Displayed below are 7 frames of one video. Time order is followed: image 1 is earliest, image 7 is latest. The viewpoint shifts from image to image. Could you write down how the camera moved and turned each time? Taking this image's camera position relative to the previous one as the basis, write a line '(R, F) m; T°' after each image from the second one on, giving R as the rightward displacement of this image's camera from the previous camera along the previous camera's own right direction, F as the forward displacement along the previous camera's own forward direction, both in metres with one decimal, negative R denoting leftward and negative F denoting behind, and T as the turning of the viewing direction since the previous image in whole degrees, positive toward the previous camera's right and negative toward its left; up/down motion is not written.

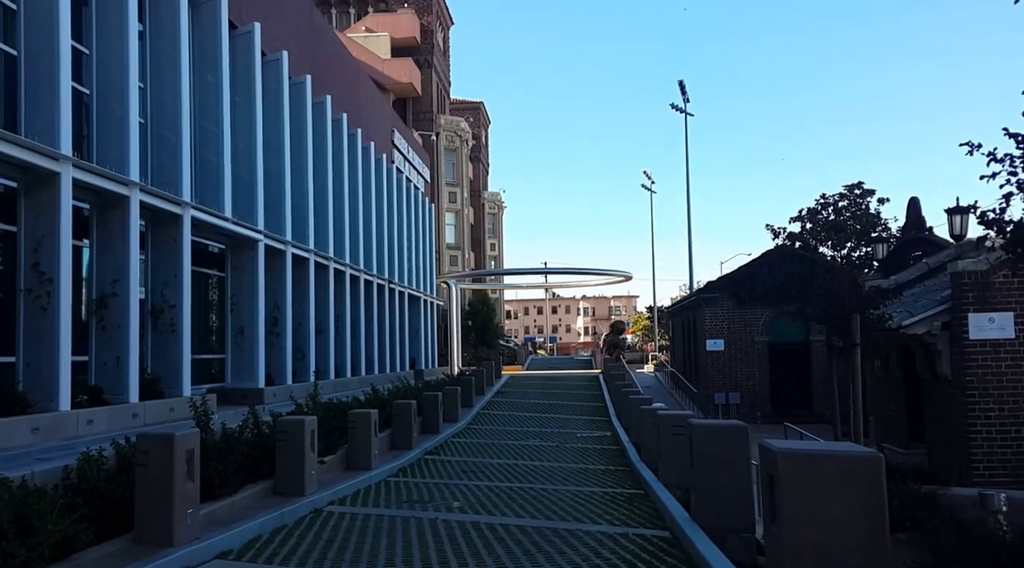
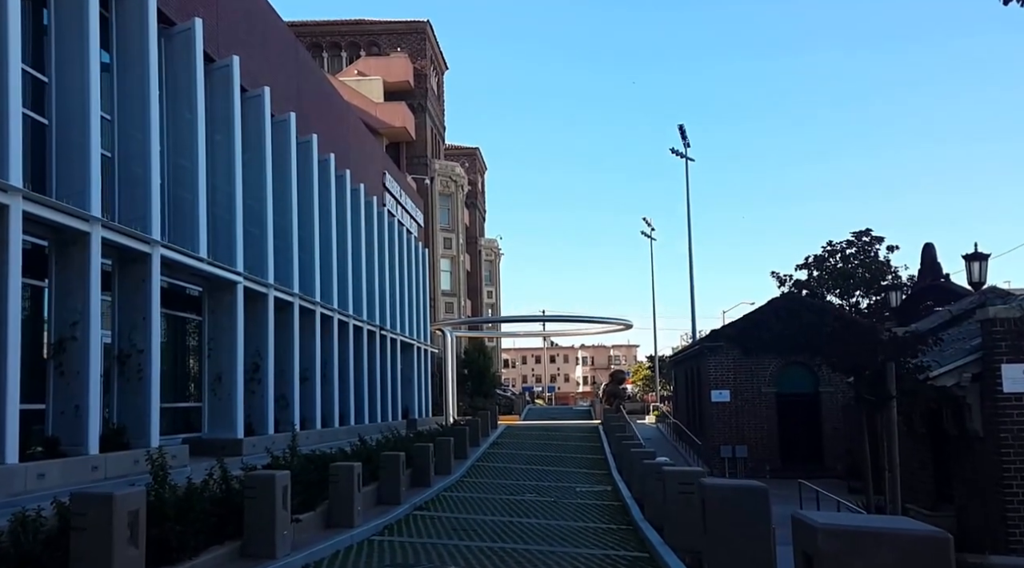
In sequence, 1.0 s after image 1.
(+0.1, +1.0) m; 0°
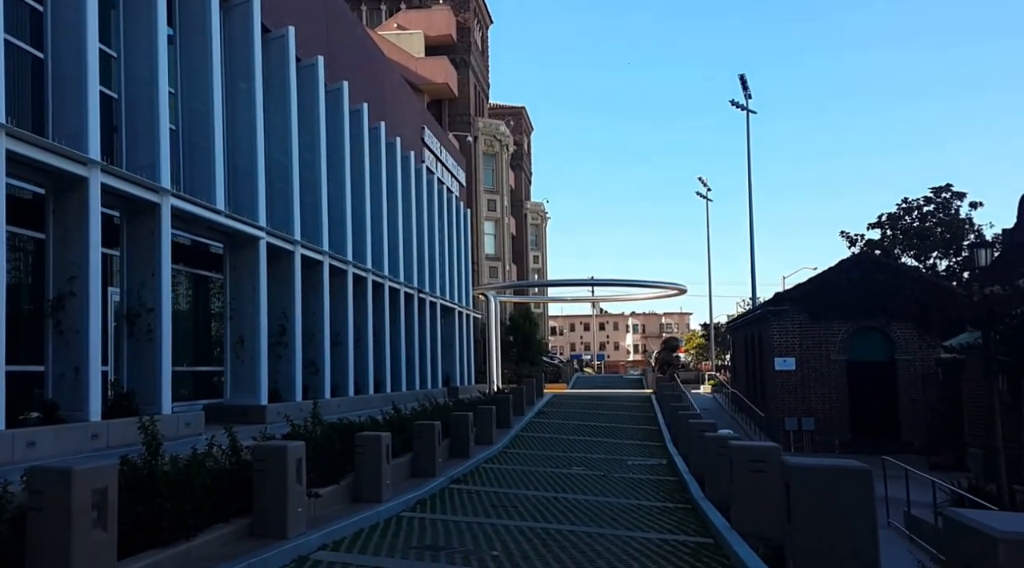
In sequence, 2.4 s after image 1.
(+0.1, +1.6) m; -4°
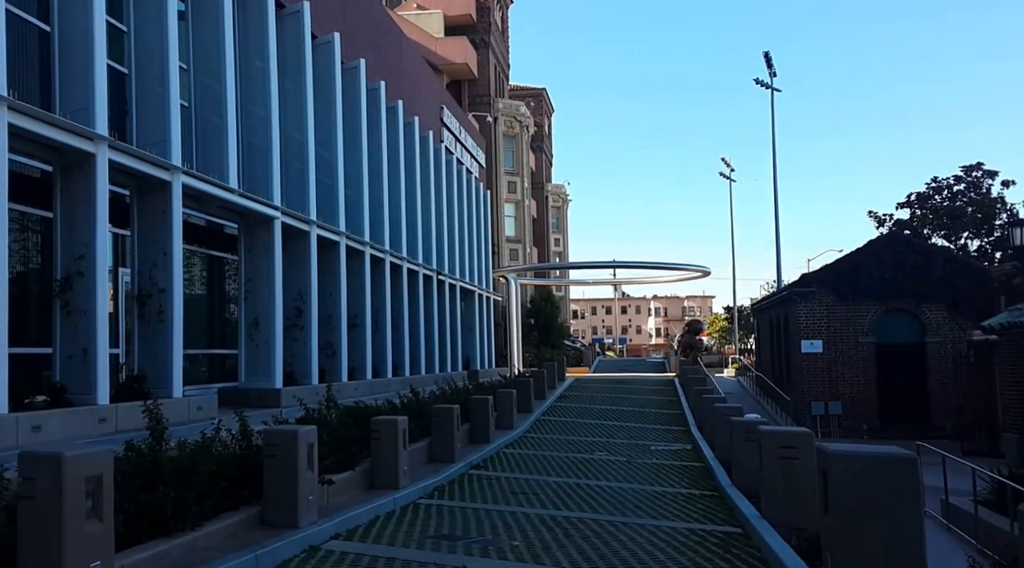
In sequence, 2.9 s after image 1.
(0.0, +0.5) m; -2°
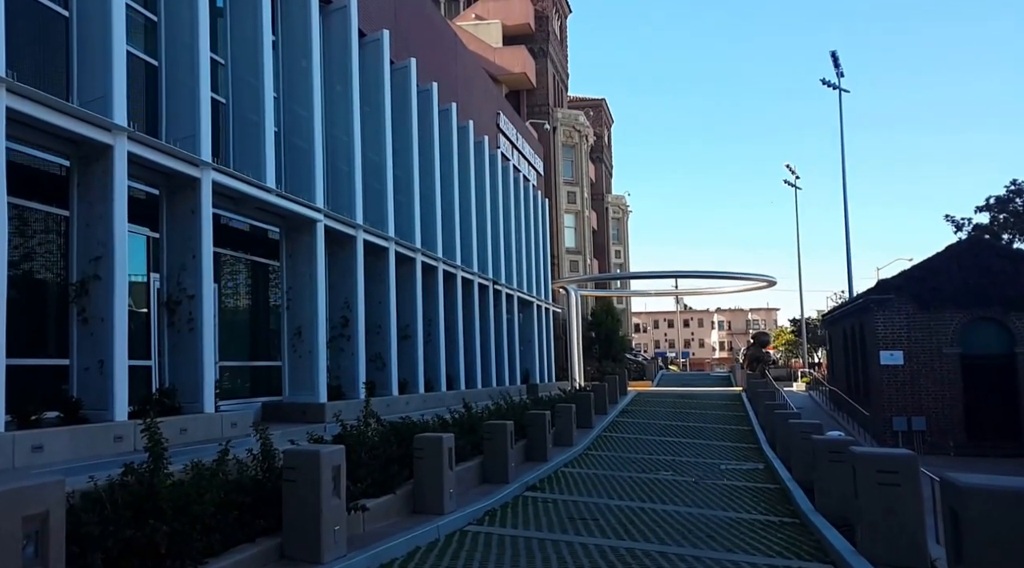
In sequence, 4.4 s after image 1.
(+0.1, +1.2) m; -4°
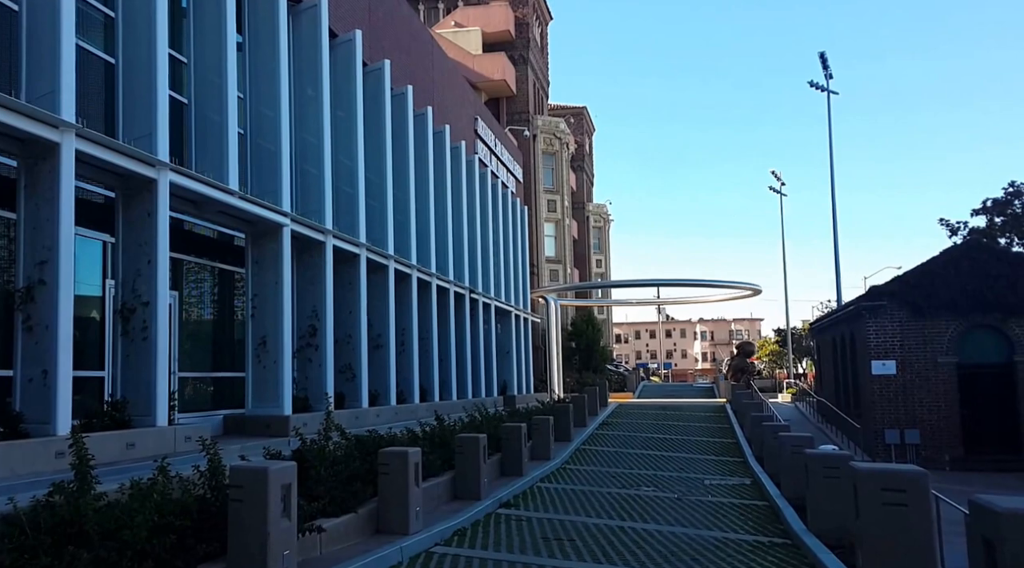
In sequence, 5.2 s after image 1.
(+0.1, +0.6) m; +1°
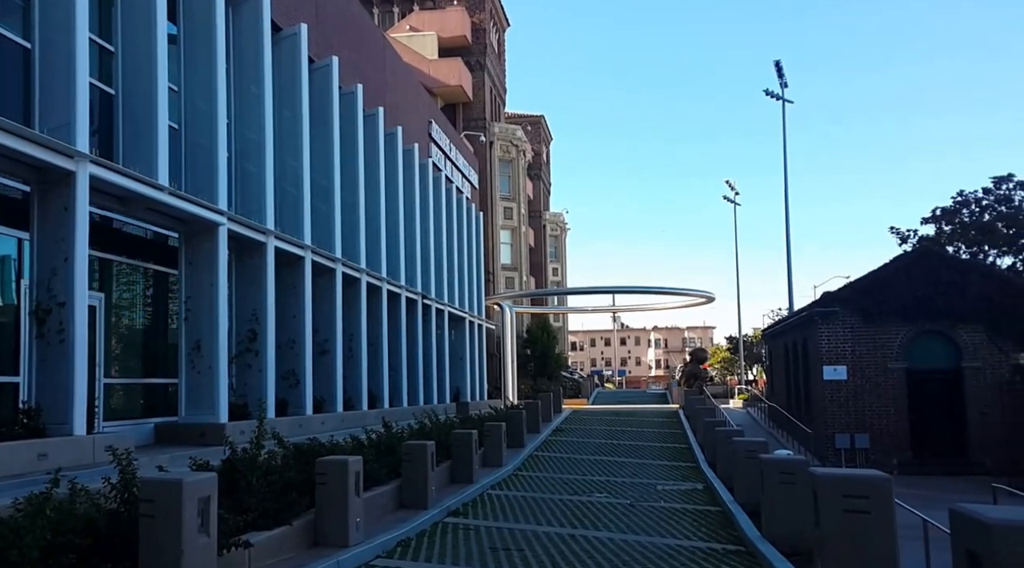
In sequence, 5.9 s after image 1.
(+0.1, +0.5) m; +3°
